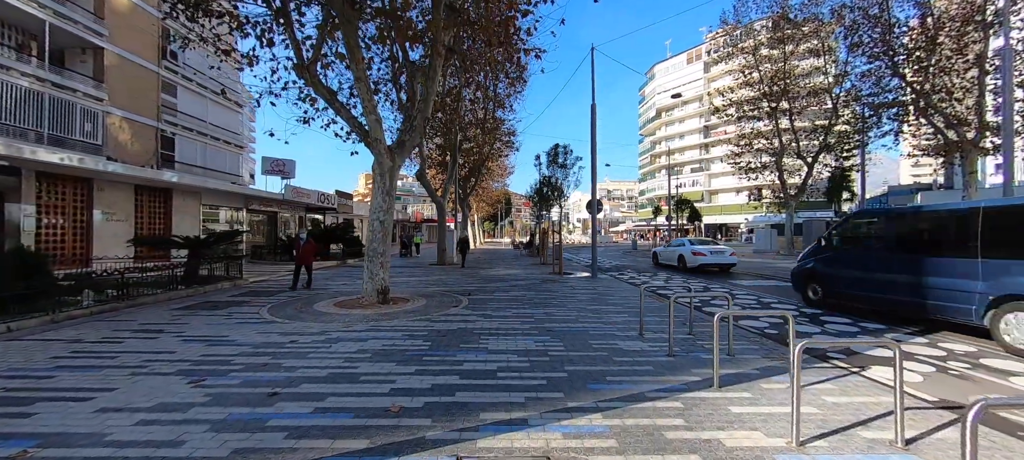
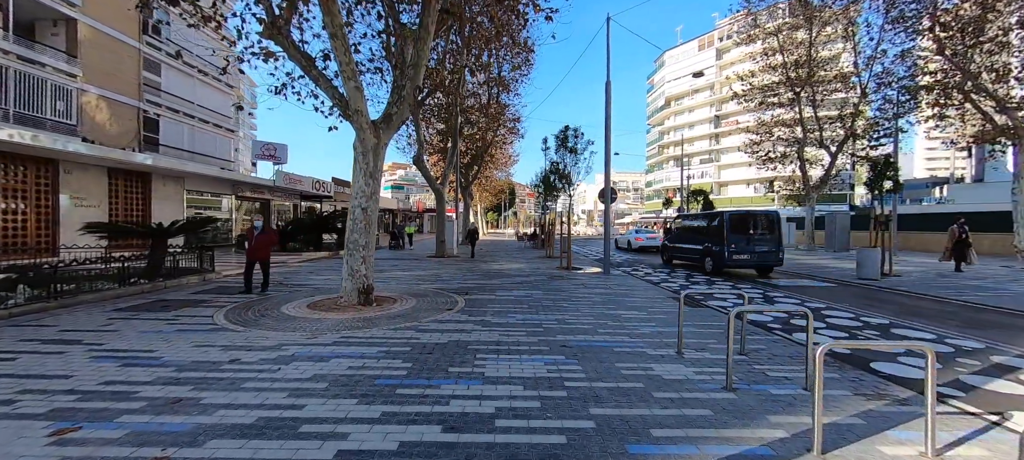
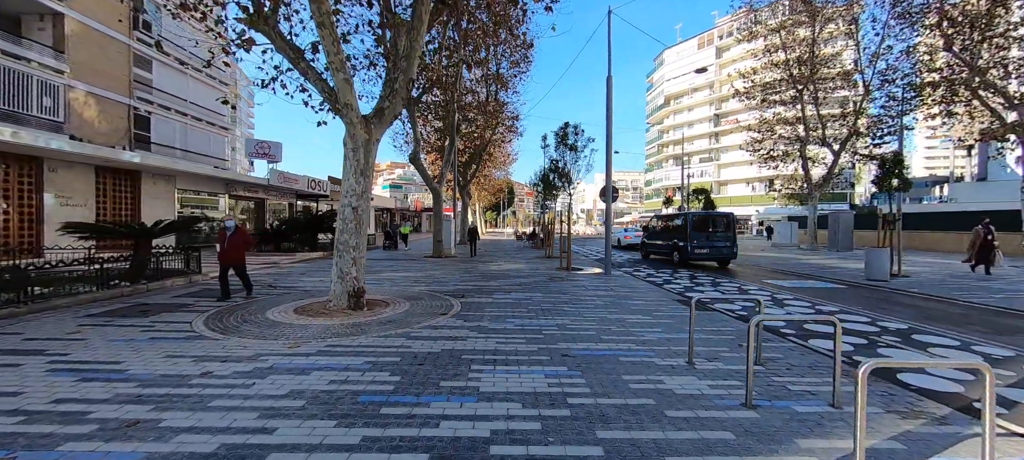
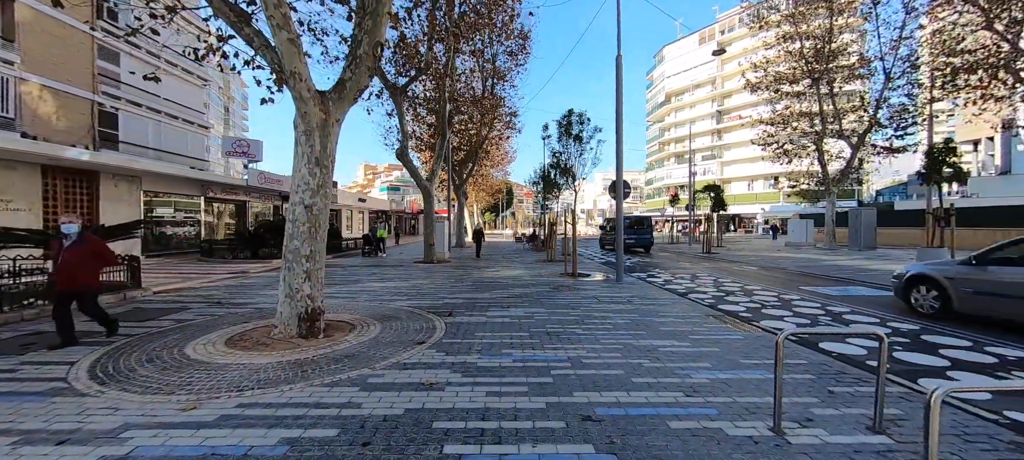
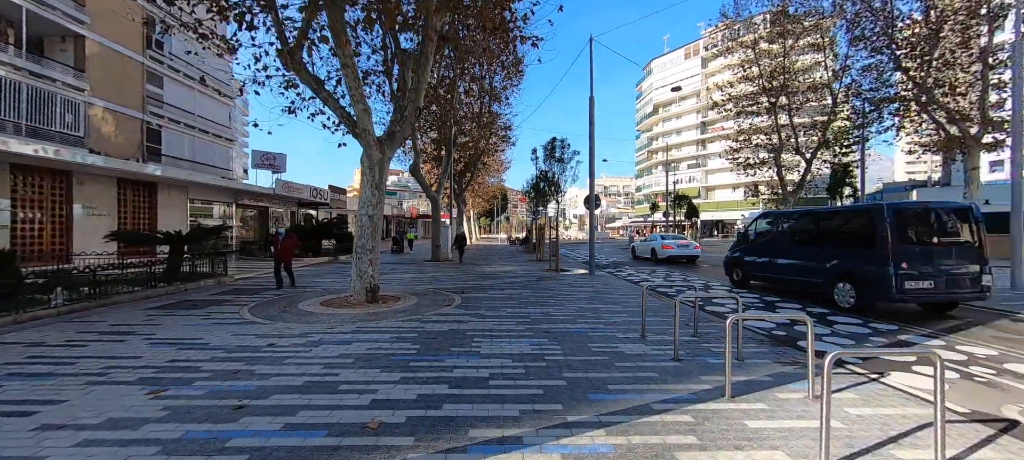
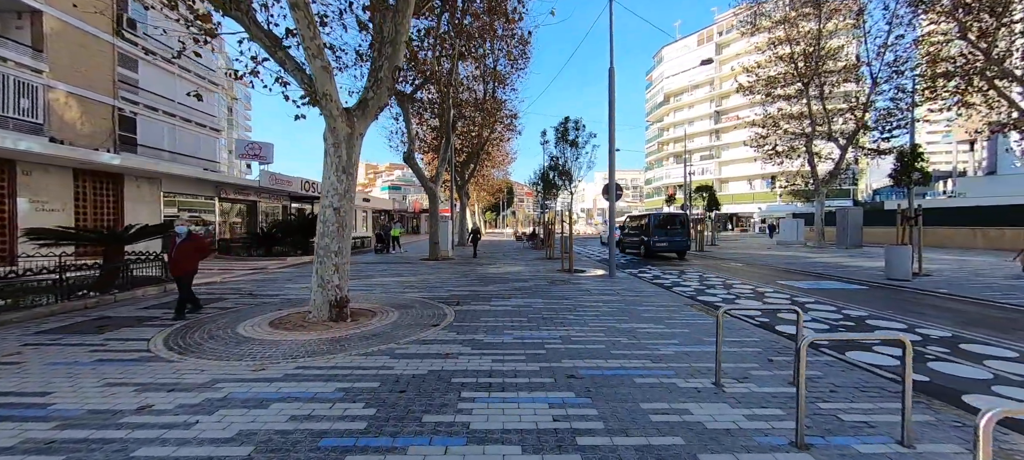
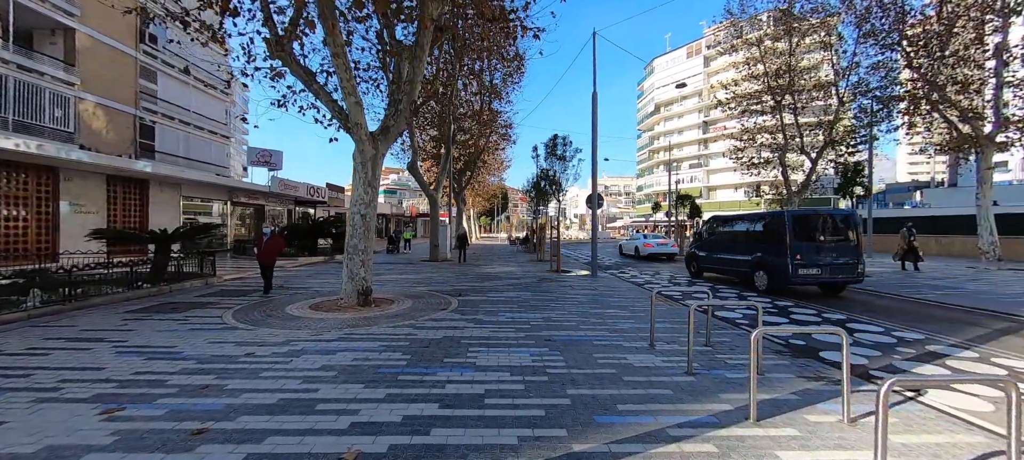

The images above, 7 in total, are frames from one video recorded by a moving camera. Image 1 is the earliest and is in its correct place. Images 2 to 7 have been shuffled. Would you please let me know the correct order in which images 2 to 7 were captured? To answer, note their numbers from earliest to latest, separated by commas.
5, 7, 2, 3, 6, 4
